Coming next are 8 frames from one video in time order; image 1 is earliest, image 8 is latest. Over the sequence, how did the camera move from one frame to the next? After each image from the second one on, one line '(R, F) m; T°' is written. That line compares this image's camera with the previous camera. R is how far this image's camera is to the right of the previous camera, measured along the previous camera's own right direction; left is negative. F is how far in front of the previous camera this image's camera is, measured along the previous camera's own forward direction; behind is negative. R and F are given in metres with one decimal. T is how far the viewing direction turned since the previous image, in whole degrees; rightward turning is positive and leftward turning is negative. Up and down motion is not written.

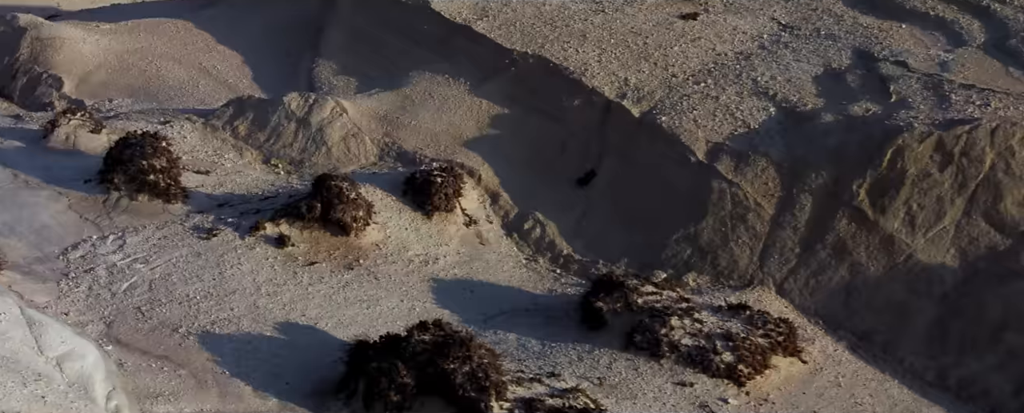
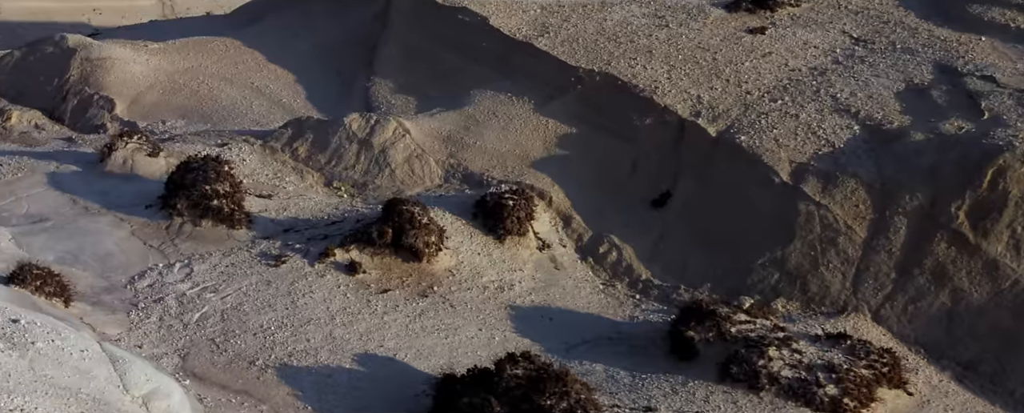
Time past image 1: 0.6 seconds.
(-0.5, +0.3) m; -1°
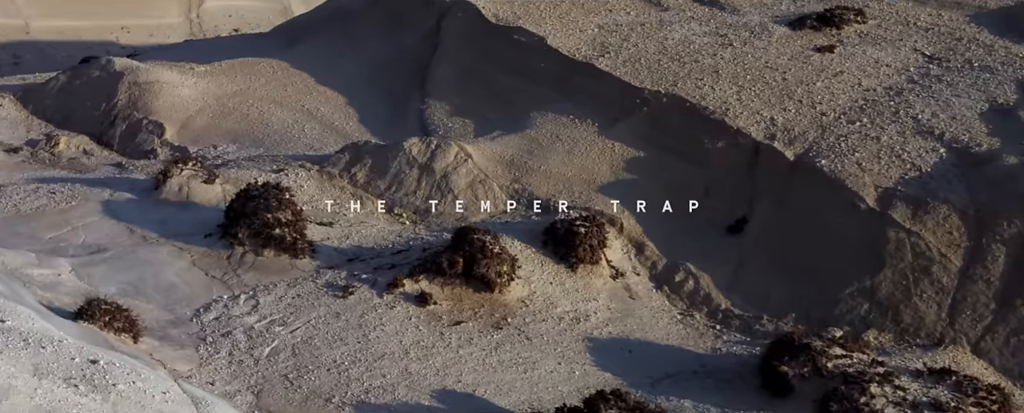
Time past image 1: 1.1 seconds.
(-0.5, +0.3) m; -1°
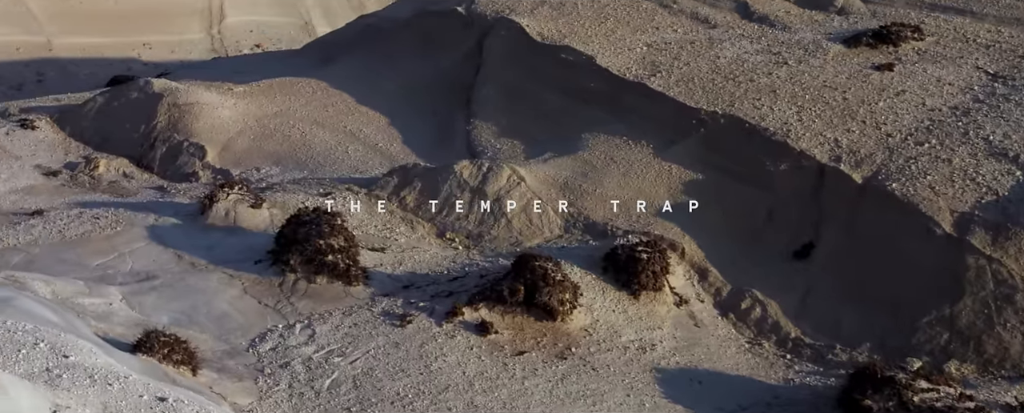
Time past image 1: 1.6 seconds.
(-0.4, +0.2) m; -1°
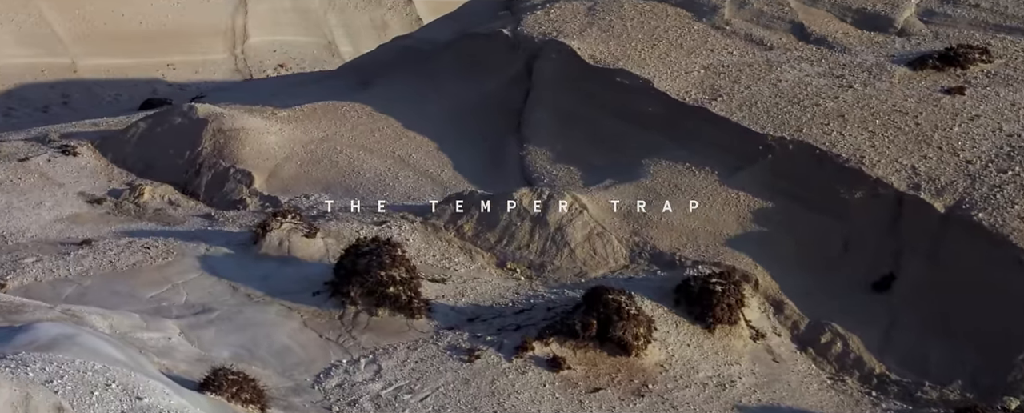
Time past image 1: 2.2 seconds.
(-0.5, +0.3) m; -1°
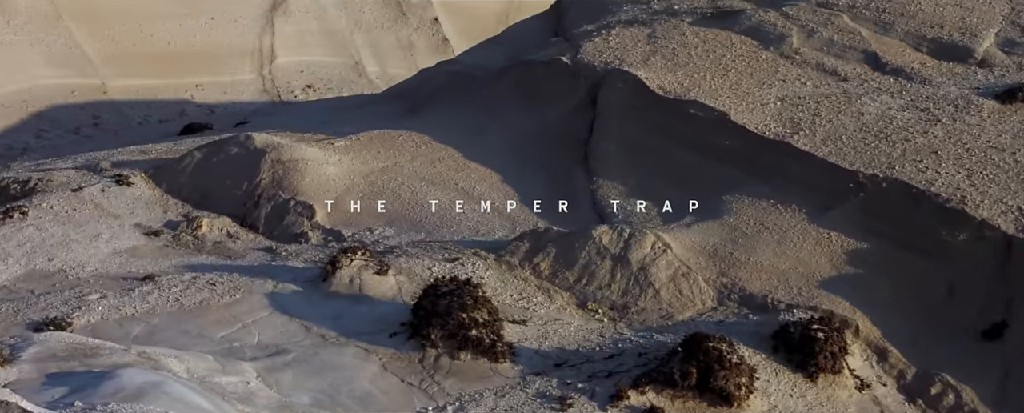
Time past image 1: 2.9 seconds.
(-0.7, +0.4) m; -1°
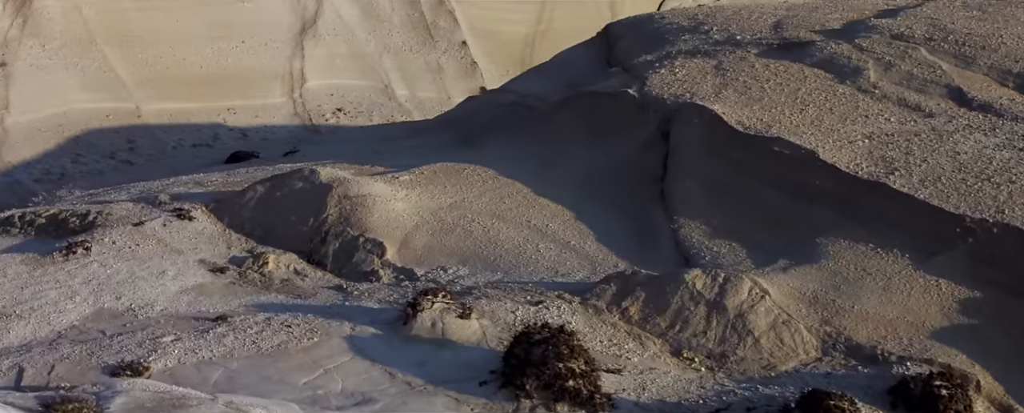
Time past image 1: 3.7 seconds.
(-0.7, +0.4) m; -1°
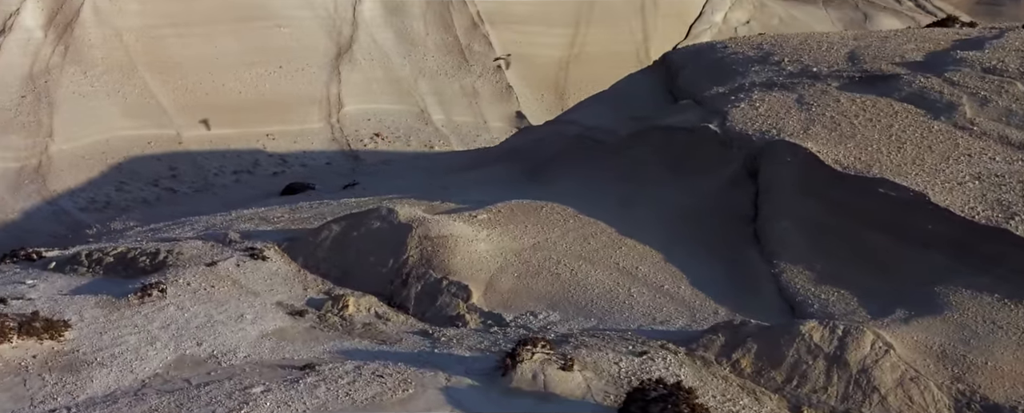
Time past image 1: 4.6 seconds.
(-0.8, +0.5) m; -1°
